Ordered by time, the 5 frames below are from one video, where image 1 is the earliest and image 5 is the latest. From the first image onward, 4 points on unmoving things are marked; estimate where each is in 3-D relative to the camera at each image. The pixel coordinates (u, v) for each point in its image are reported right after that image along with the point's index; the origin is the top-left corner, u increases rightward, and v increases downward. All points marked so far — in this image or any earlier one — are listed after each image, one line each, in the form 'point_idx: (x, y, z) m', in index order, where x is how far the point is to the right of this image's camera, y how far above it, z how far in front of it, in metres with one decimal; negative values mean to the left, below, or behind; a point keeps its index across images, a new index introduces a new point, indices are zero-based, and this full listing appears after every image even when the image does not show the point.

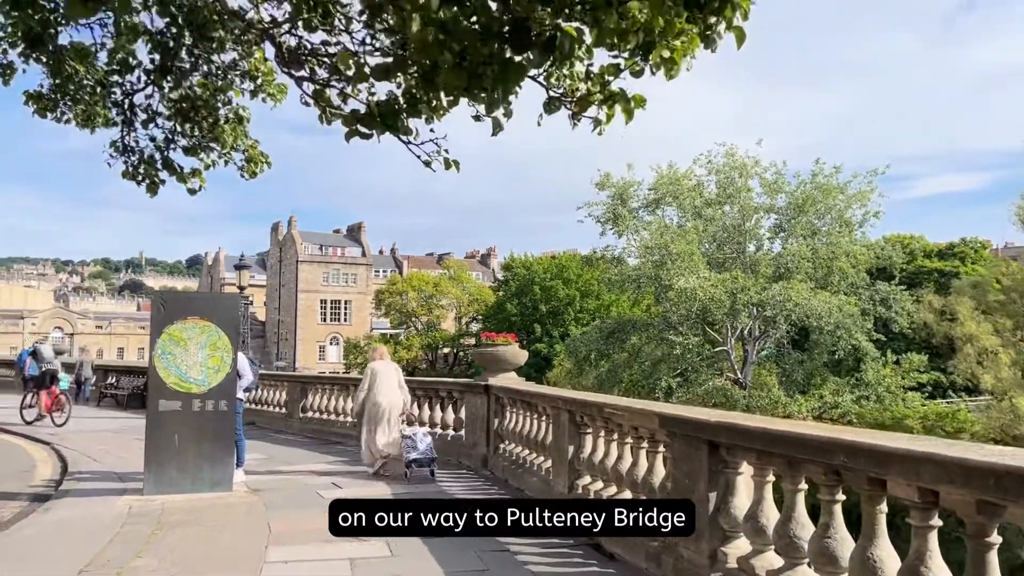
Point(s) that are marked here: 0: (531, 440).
0: (+0.2, -1.5, +8.5) m
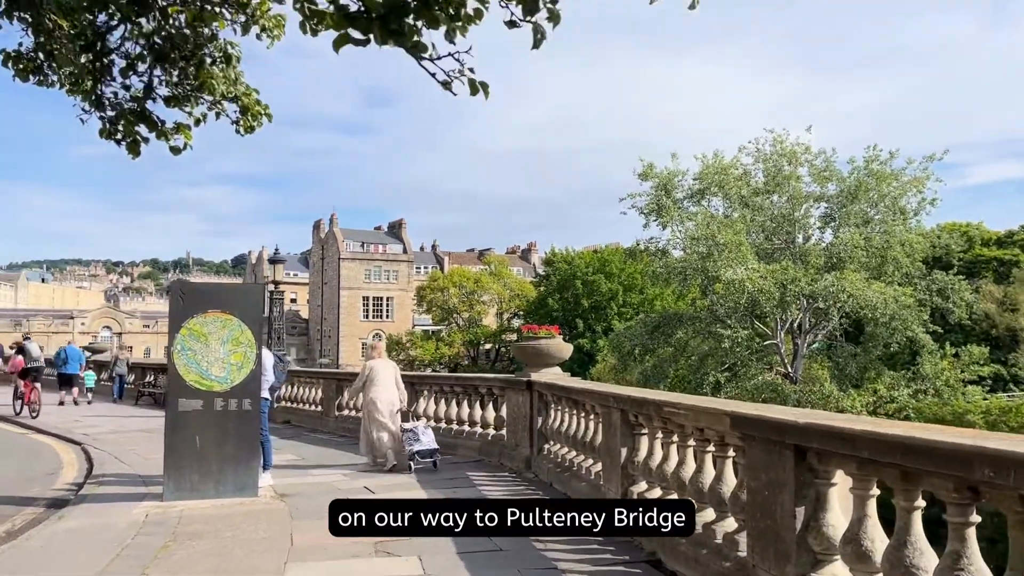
0: (+0.6, -1.4, +7.8) m
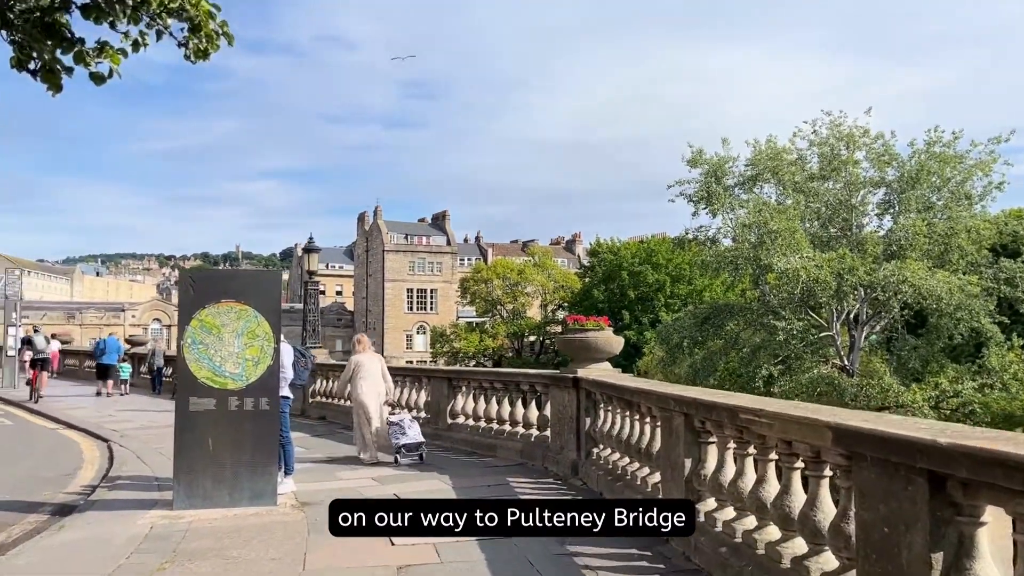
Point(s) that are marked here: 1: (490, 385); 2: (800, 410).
0: (+1.0, -1.3, +6.9) m
1: (-0.3, -1.2, +10.3) m
2: (+1.4, -0.6, +4.1) m
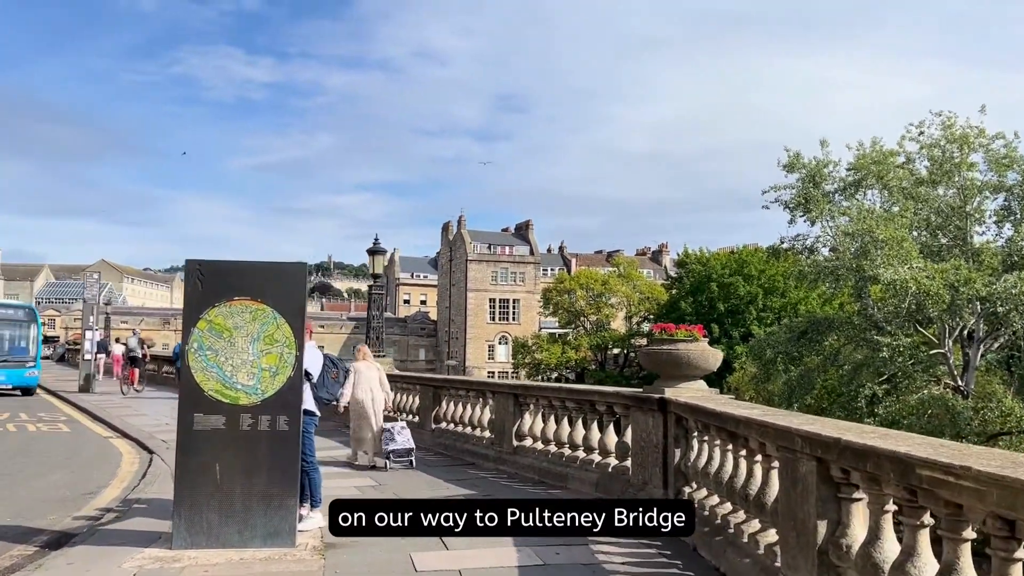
0: (+1.4, -1.3, +5.3) m
1: (+0.5, -1.2, +8.9) m
2: (+1.6, -0.6, +2.5) m
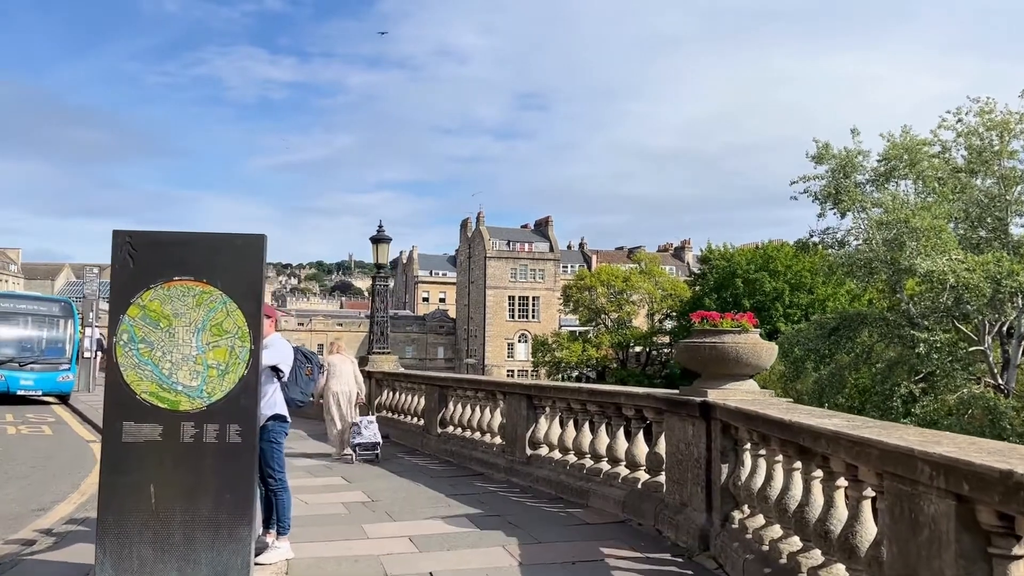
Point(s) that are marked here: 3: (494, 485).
0: (+1.5, -1.2, +4.1) m
1: (+0.6, -1.1, +7.7) m
2: (+1.5, -0.4, +1.3) m
3: (-0.2, -2.0, +8.4) m
